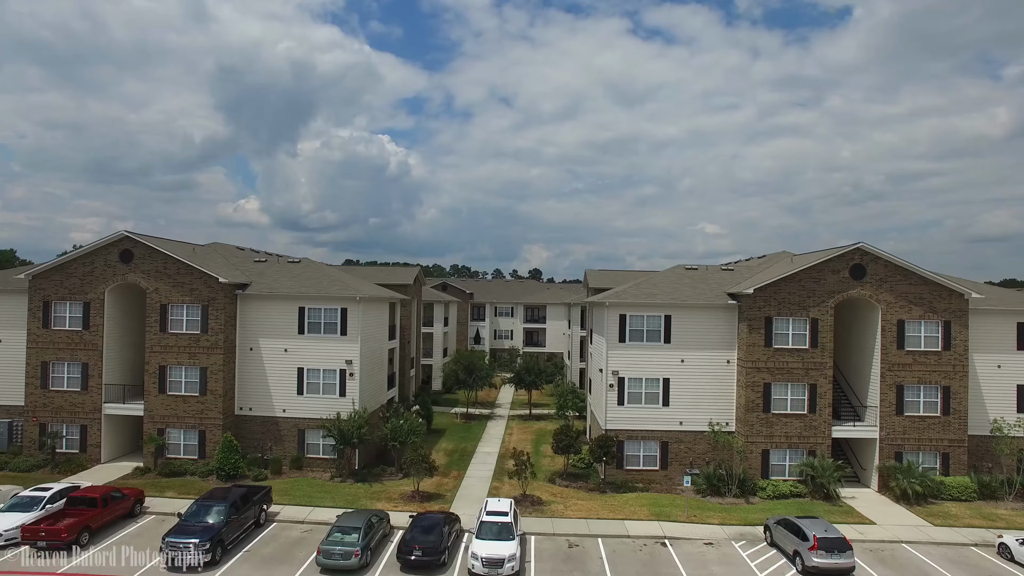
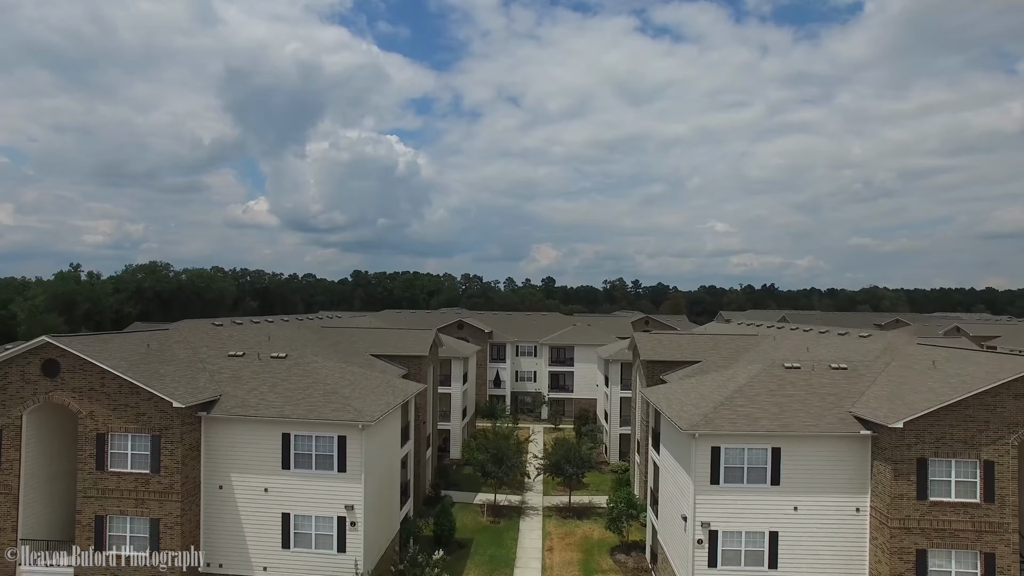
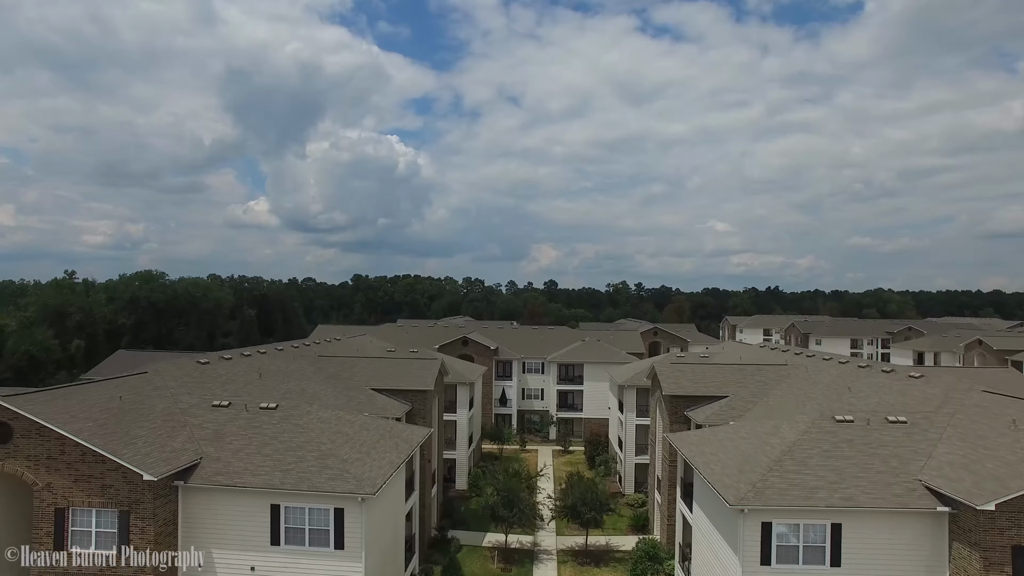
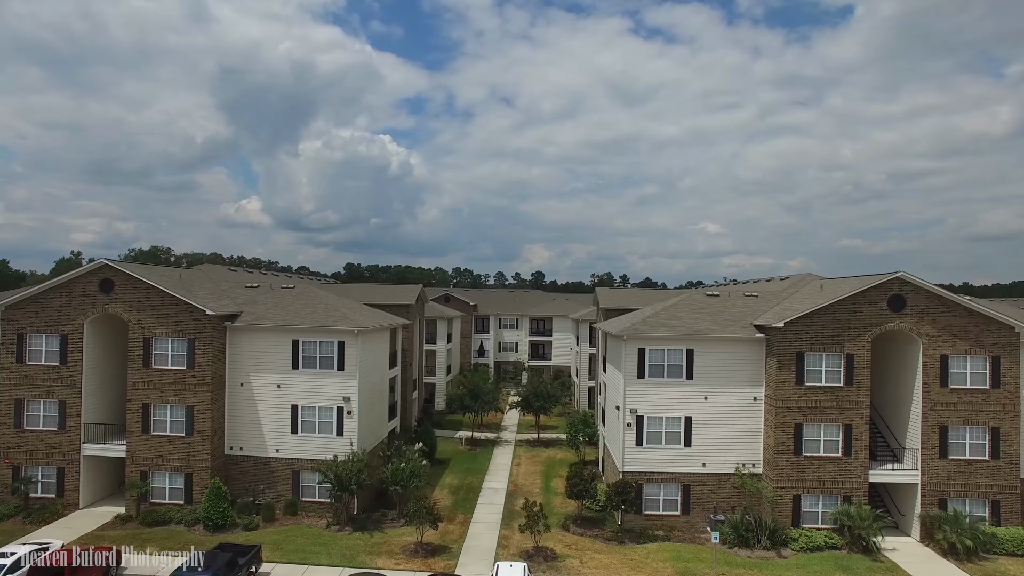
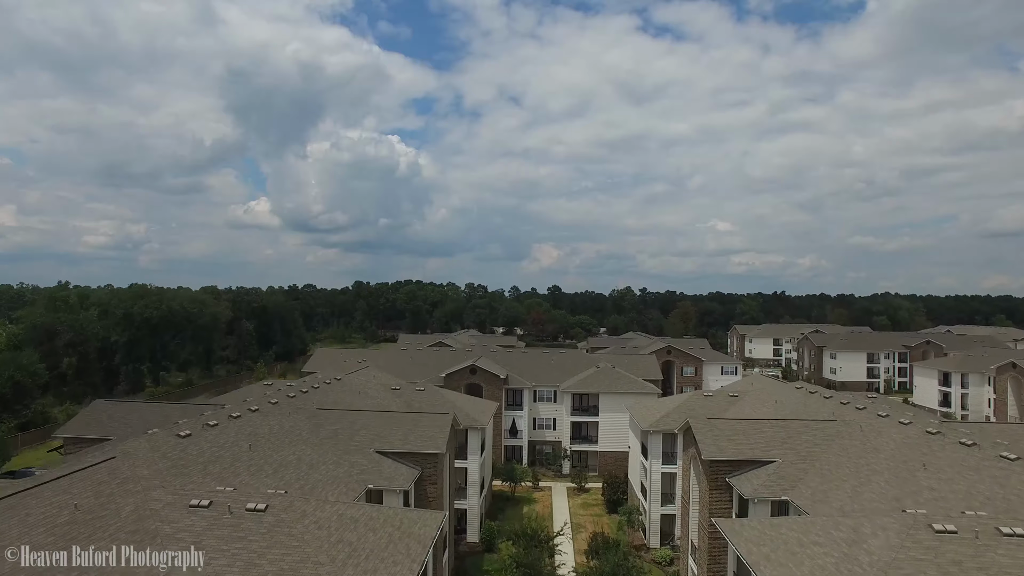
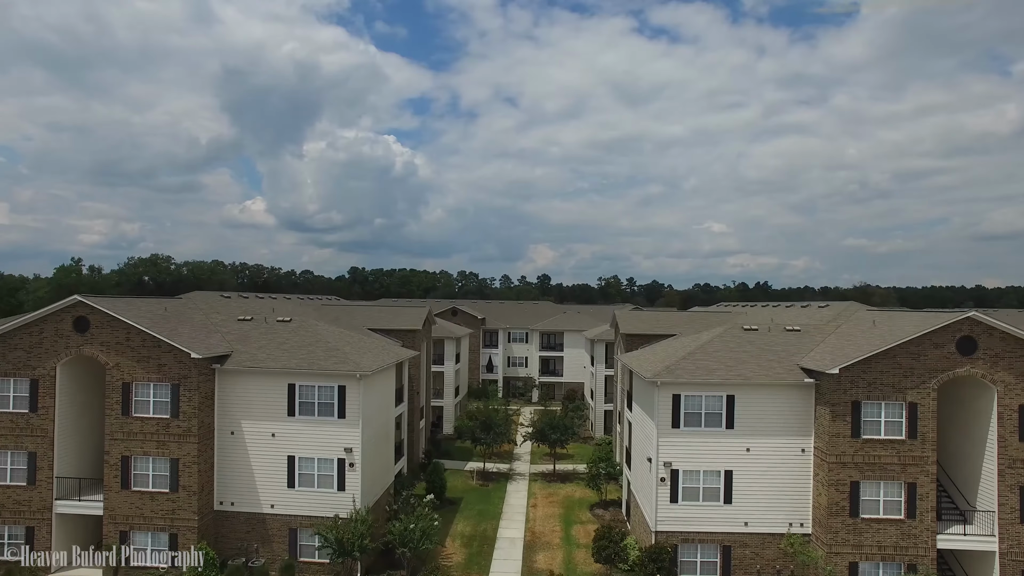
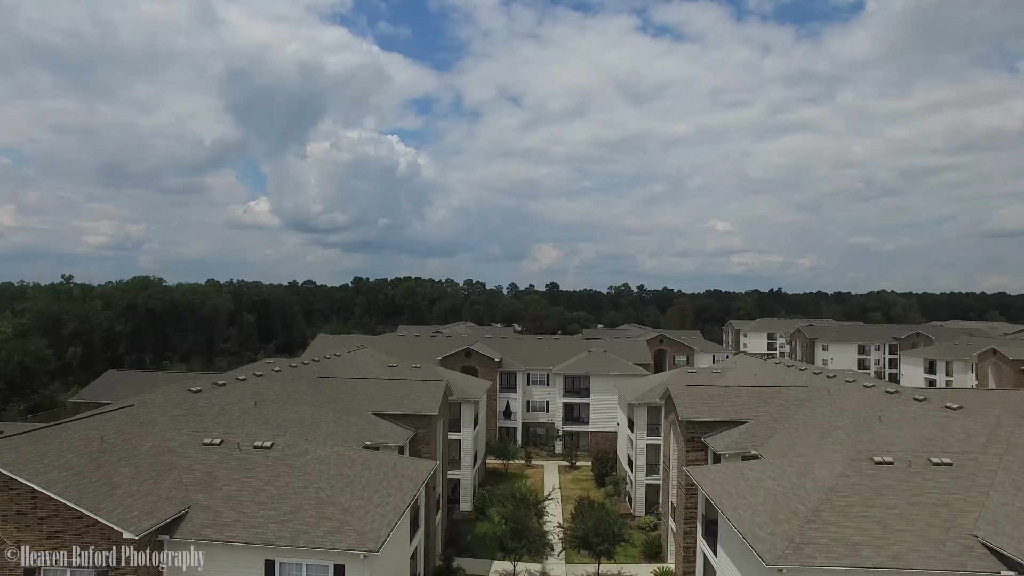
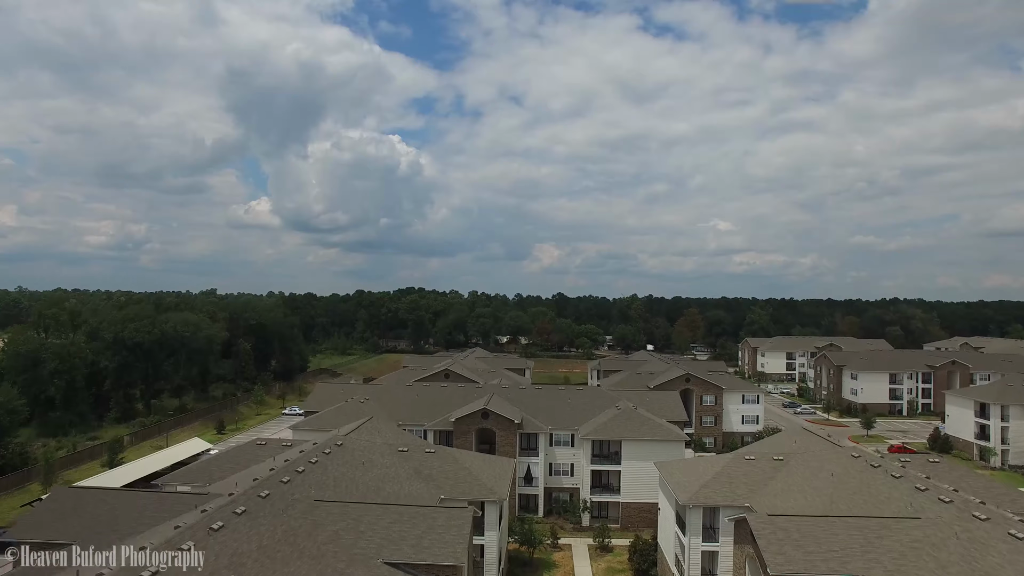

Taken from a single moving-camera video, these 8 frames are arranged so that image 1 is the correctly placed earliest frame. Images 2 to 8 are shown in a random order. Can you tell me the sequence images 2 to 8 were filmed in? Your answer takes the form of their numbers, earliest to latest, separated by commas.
4, 6, 2, 3, 7, 5, 8
